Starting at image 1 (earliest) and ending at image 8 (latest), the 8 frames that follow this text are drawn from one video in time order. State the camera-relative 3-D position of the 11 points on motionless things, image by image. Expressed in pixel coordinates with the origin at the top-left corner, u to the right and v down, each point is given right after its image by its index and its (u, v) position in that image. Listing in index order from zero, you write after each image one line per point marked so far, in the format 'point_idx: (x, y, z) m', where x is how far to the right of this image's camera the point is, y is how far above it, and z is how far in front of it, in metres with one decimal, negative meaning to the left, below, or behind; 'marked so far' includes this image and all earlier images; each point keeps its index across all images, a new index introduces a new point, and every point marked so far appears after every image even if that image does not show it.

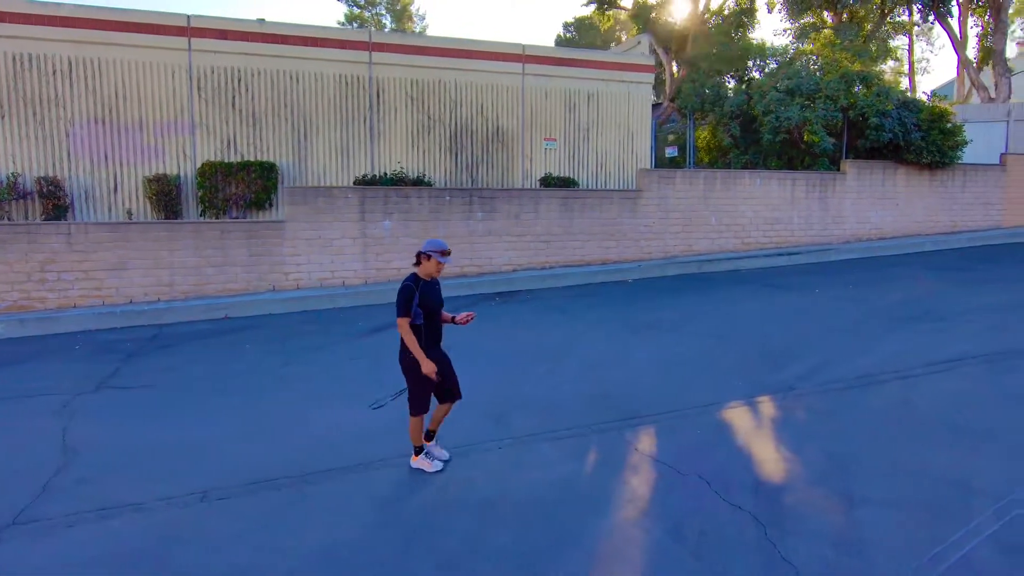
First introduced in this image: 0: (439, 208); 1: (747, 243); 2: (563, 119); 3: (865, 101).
0: (-1.6, +1.7, +13.6) m
1: (+6.0, +1.1, +16.3) m
2: (+1.4, +4.6, +17.4) m
3: (+9.3, +5.0, +17.0) m
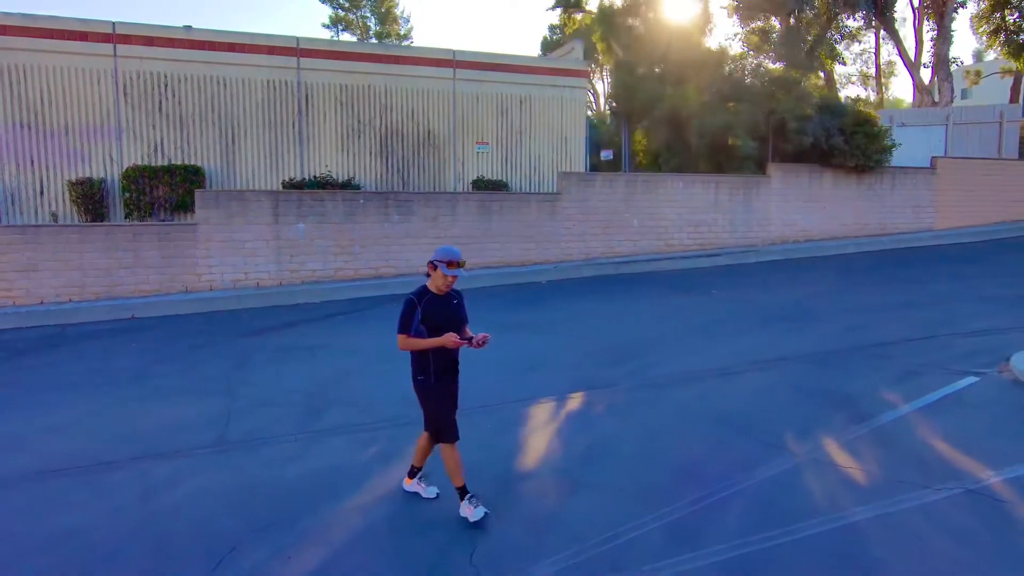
0: (-3.4, +1.7, +13.9) m
1: (+4.1, +1.1, +16.6) m
2: (-0.5, +4.6, +17.7) m
3: (+7.4, +4.9, +17.4) m
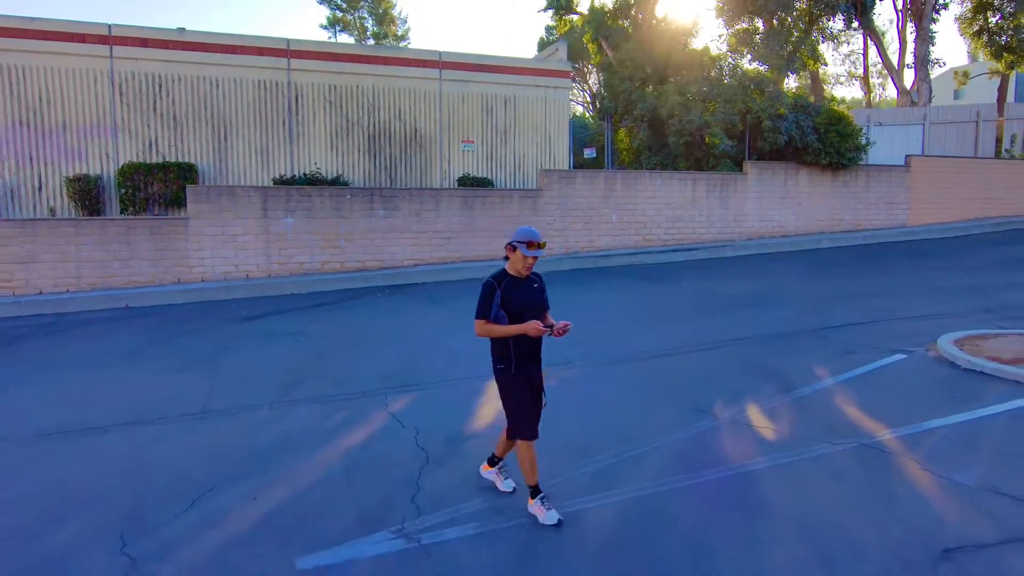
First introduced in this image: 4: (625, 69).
0: (-3.9, +1.8, +14.5) m
1: (+3.7, +1.3, +17.2) m
2: (-0.9, +4.7, +18.2) m
3: (+7.0, +5.1, +17.9) m
4: (+3.4, +6.7, +19.9) m
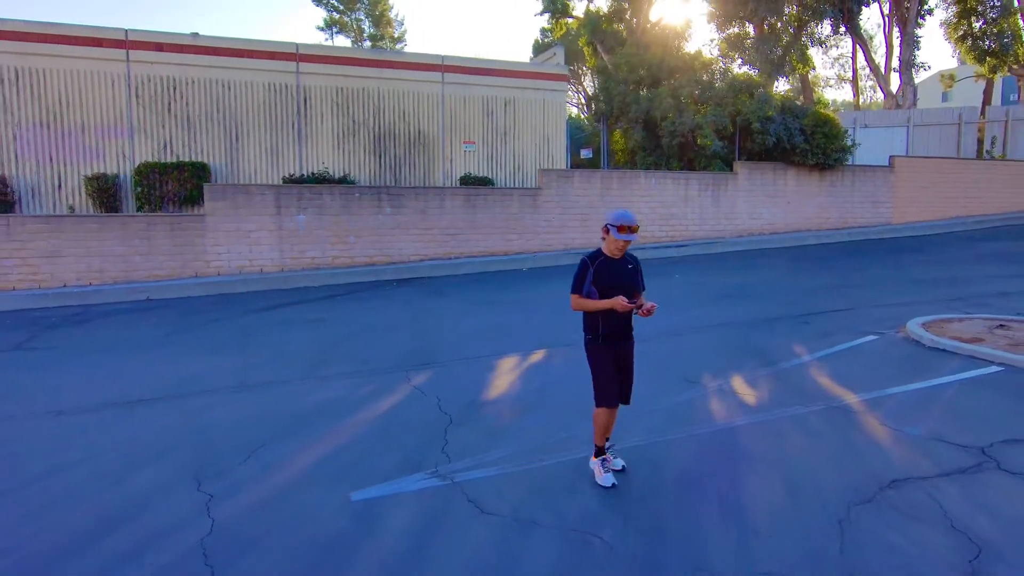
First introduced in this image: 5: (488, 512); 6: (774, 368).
0: (-3.8, +2.0, +15.1) m
1: (+3.7, +1.4, +17.9) m
2: (-0.9, +4.9, +18.9) m
3: (+7.0, +5.2, +18.7) m
4: (+3.4, +6.8, +20.7) m
5: (-0.1, -1.5, +4.2) m
6: (+2.9, -0.9, +7.0) m
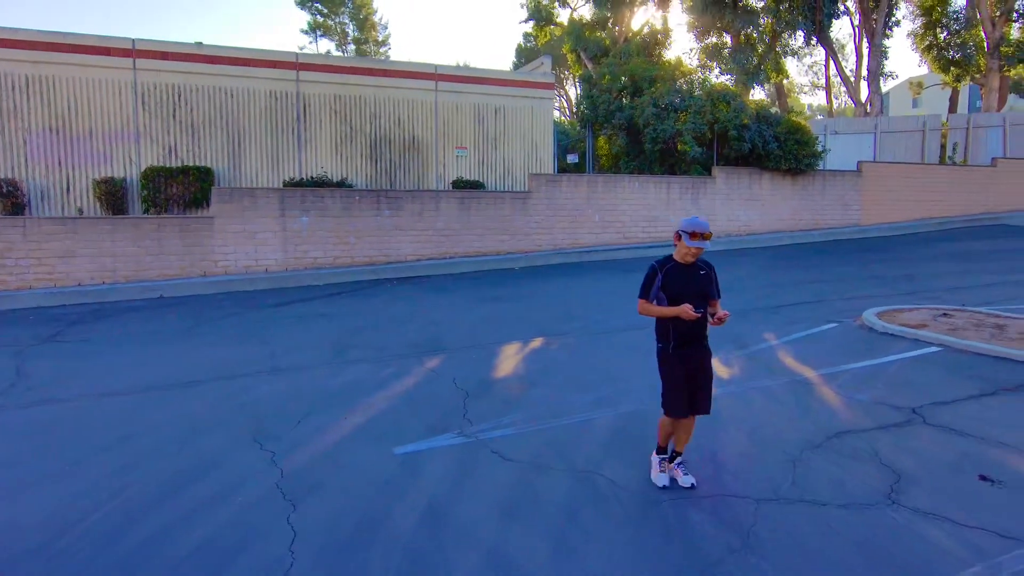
0: (-4.0, +2.0, +15.9) m
1: (+3.4, +1.5, +18.9) m
2: (-1.3, +4.9, +19.8) m
3: (+6.7, +5.3, +19.8) m
4: (+3.1, +6.9, +21.7) m
5: (0.0, -1.4, +5.1) m
6: (+2.9, -0.8, +8.0) m
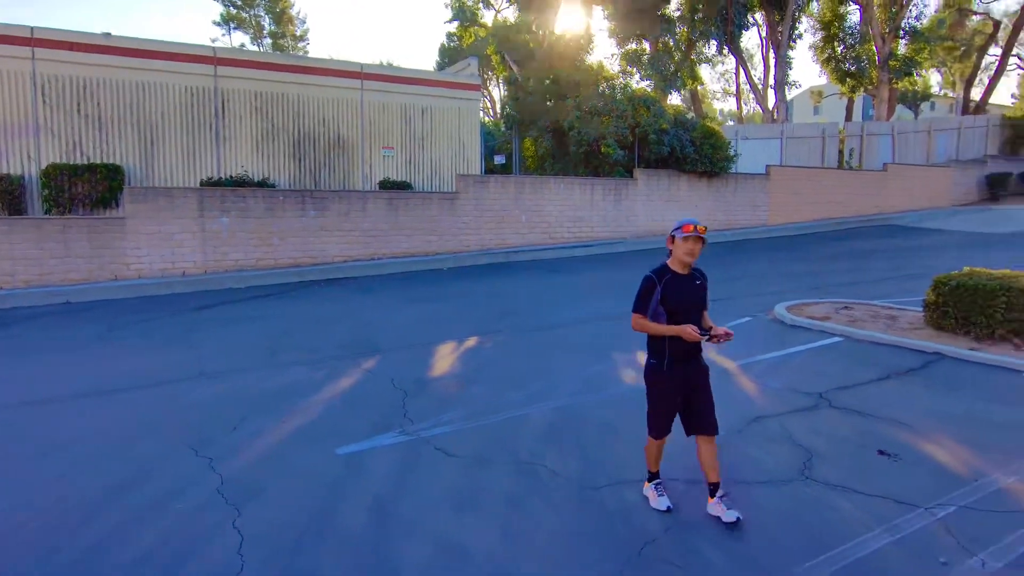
0: (-5.8, +2.0, +15.5) m
1: (+1.3, +1.5, +19.4) m
2: (-3.5, +4.9, +19.7) m
3: (+4.3, +5.4, +20.6) m
4: (+0.6, +6.9, +22.0) m
5: (-0.5, -1.4, +5.2) m
6: (+2.1, -0.7, +8.4) m
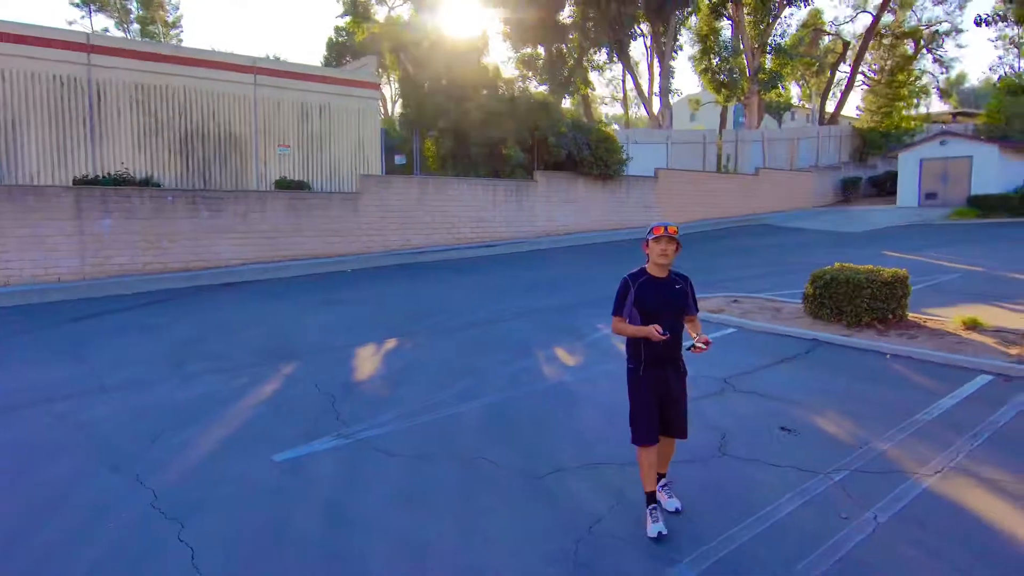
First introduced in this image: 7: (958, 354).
0: (-8.0, +1.8, +14.6) m
1: (-1.6, +1.5, +19.5) m
2: (-6.5, +4.8, +19.1) m
3: (+1.1, +5.4, +21.3) m
4: (-2.9, +6.9, +22.0) m
5: (-1.0, -1.4, +5.3) m
6: (+1.0, -0.7, +8.9) m
7: (+5.1, -0.8, +7.4) m
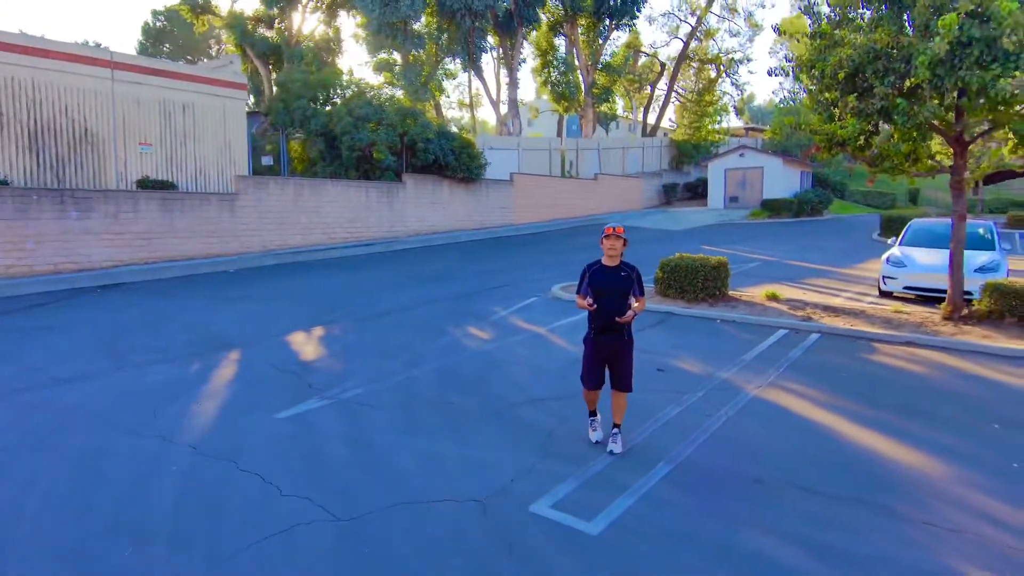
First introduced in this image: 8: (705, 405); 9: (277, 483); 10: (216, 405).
0: (-10.5, +1.8, +13.9) m
1: (-5.6, +1.6, +20.2) m
2: (-10.3, +4.7, +18.6) m
3: (-3.5, +5.6, +22.6) m
4: (-7.6, +6.9, +22.3) m
5: (-1.4, -1.2, +6.6) m
6: (-0.4, -0.5, +10.6) m
7: (+4.0, -0.4, +10.1) m
8: (+2.0, -1.2, +6.6) m
9: (-1.9, -1.5, +5.0) m
10: (-3.1, -1.2, +6.7) m
